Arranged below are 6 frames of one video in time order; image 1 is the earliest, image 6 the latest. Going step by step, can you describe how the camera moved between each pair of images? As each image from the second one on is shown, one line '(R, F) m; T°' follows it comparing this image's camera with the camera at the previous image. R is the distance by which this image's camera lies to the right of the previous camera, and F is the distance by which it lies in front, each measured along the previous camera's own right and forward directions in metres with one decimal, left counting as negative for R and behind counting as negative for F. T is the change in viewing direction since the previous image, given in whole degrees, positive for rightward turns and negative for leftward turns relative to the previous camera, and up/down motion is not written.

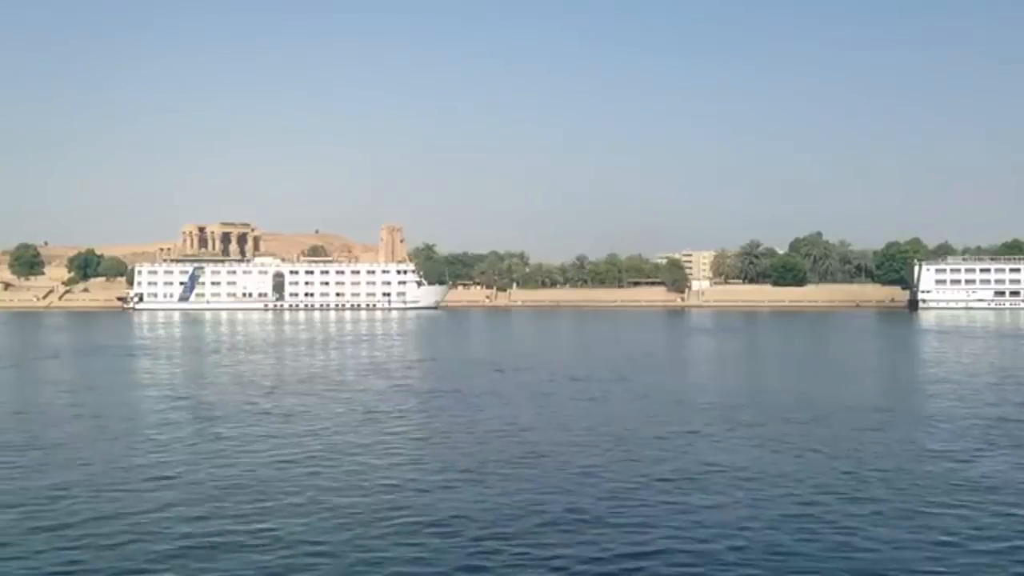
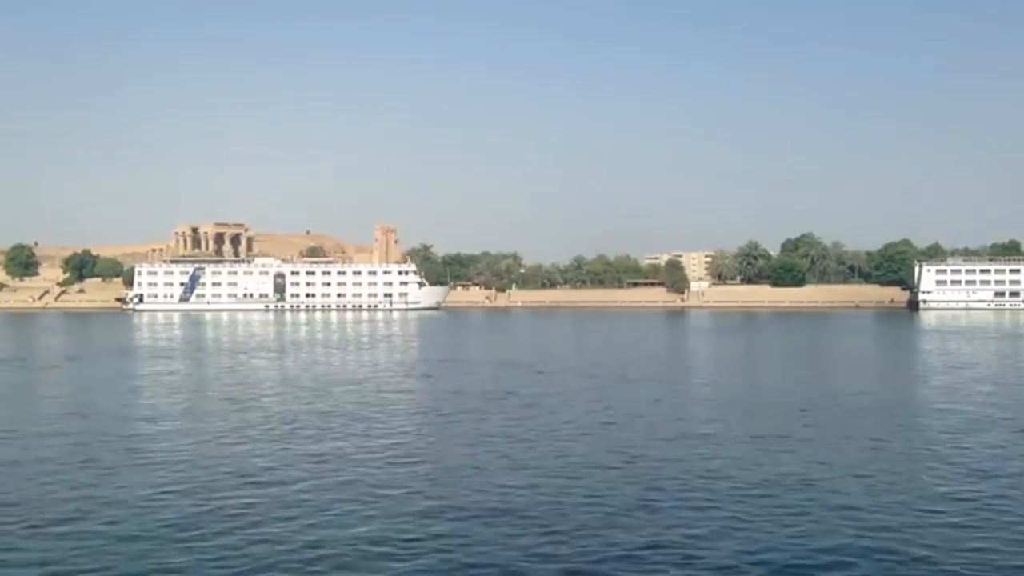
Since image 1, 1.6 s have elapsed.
(-0.5, +0.1) m; +1°
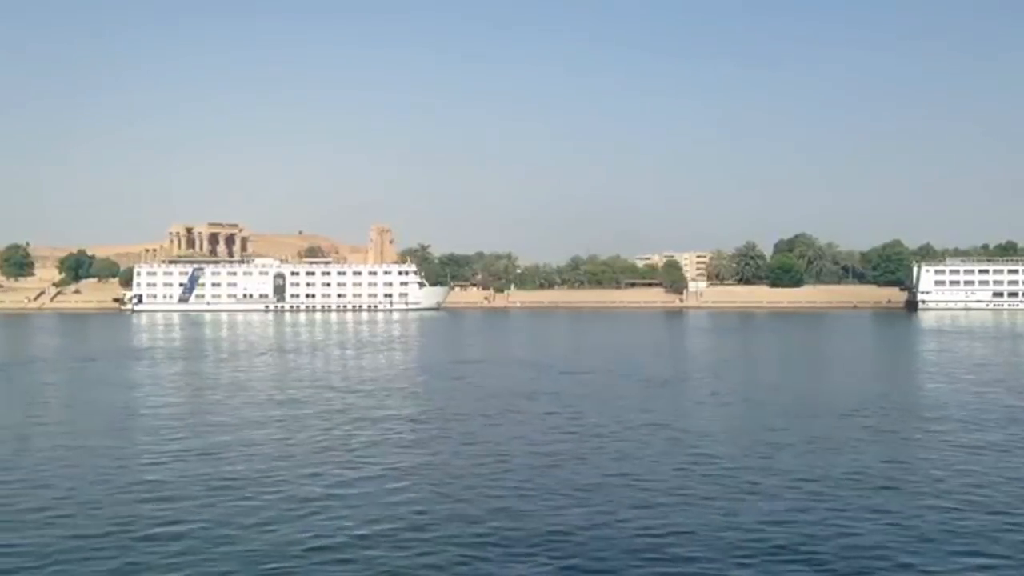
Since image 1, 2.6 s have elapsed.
(-0.4, 0.0) m; +1°
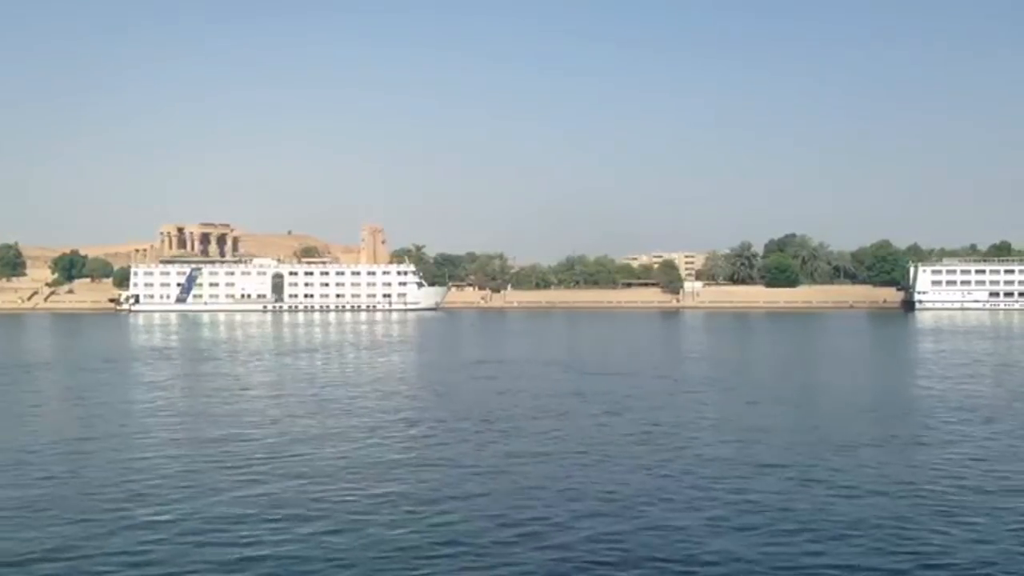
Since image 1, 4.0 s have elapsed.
(-0.5, 0.0) m; +1°
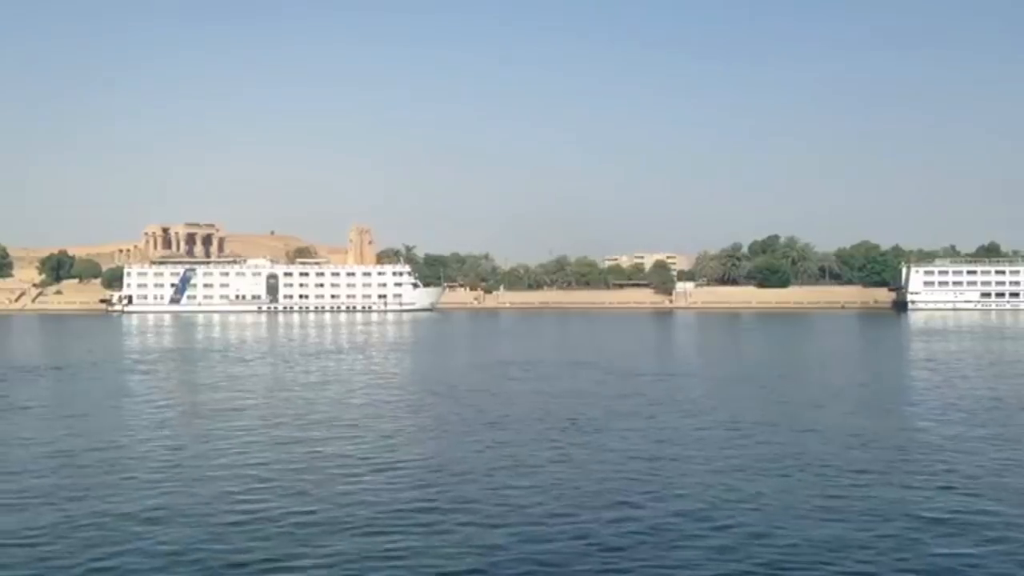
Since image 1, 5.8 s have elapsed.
(-0.7, 0.0) m; +1°
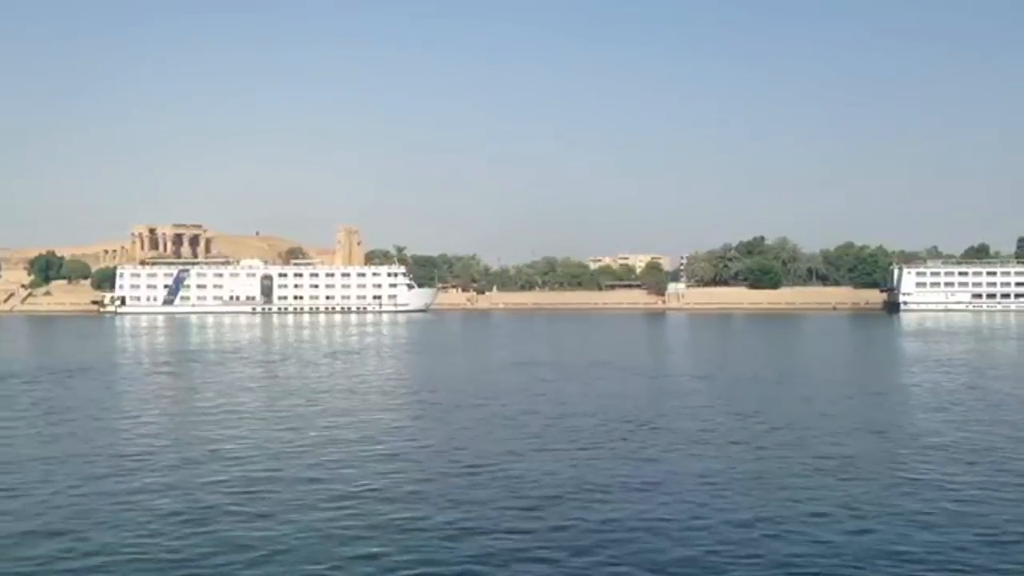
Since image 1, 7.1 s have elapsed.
(-0.5, 0.0) m; +1°
